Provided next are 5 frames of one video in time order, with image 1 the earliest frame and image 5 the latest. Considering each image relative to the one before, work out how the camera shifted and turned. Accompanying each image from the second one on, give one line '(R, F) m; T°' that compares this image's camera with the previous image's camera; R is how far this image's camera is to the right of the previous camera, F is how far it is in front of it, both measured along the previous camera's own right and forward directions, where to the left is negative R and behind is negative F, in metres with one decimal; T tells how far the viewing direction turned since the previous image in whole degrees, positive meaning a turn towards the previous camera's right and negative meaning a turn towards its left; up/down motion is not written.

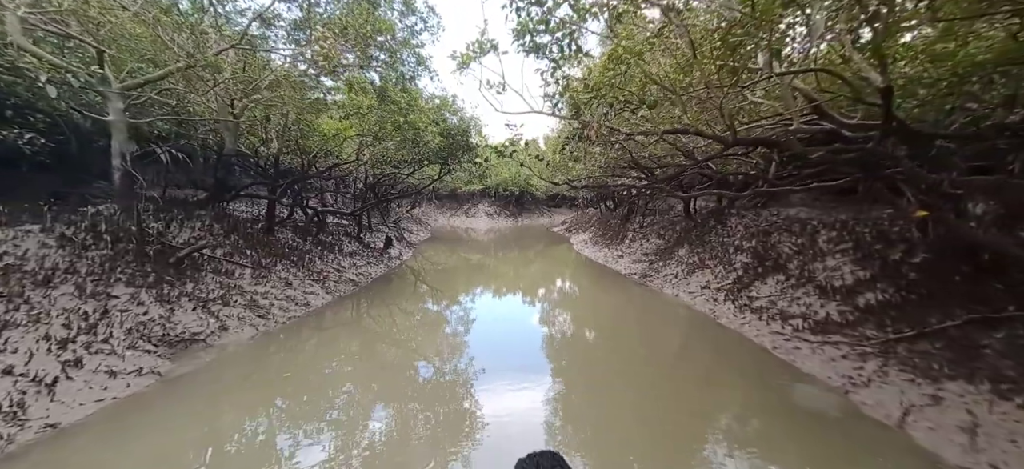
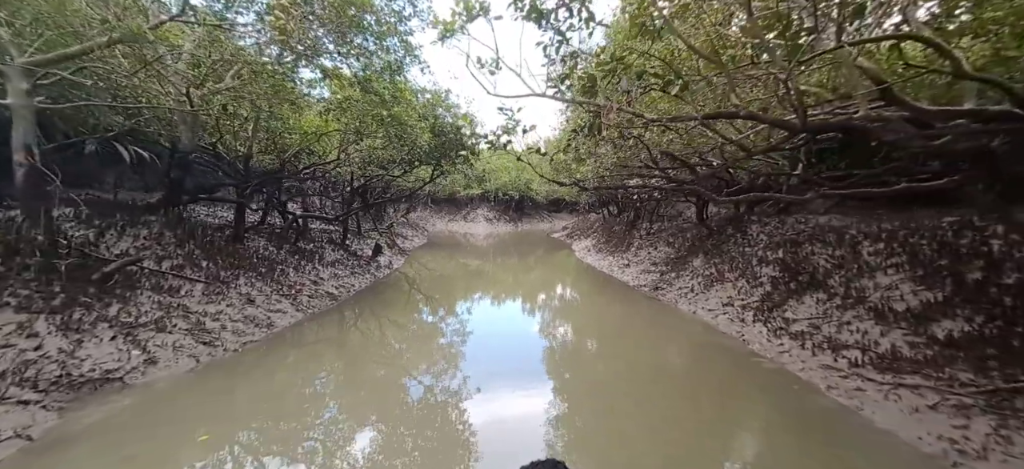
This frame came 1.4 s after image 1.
(0.0, +1.0) m; 0°
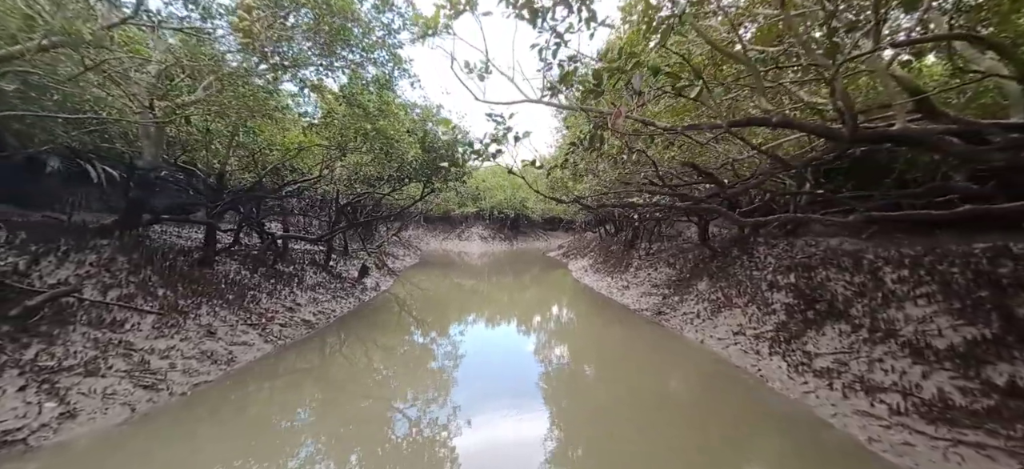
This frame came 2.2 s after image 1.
(+0.1, +0.6) m; +1°
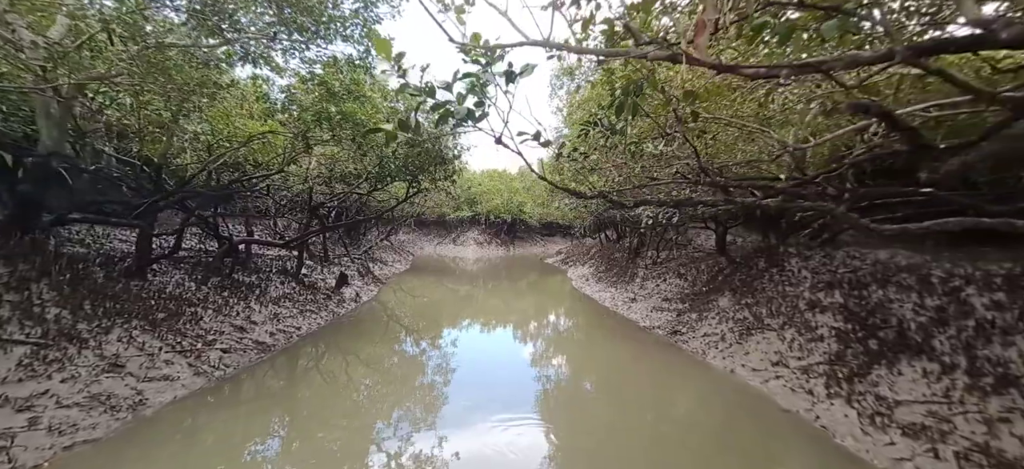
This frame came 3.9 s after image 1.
(0.0, +1.2) m; 0°
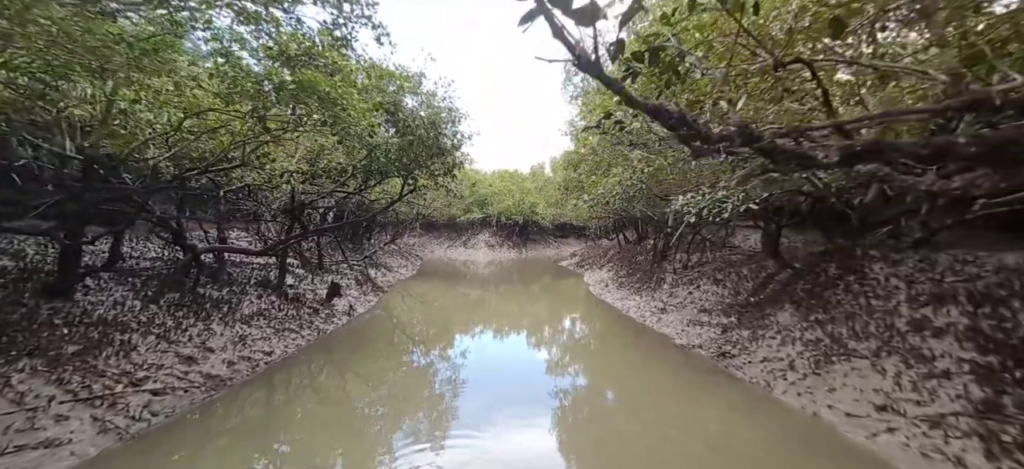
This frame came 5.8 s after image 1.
(0.0, +1.4) m; -2°
